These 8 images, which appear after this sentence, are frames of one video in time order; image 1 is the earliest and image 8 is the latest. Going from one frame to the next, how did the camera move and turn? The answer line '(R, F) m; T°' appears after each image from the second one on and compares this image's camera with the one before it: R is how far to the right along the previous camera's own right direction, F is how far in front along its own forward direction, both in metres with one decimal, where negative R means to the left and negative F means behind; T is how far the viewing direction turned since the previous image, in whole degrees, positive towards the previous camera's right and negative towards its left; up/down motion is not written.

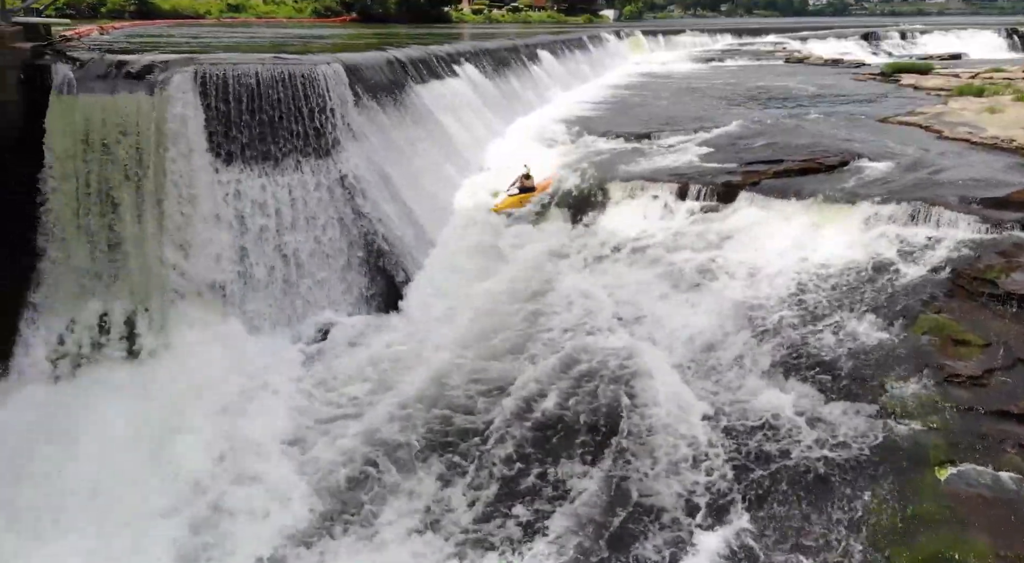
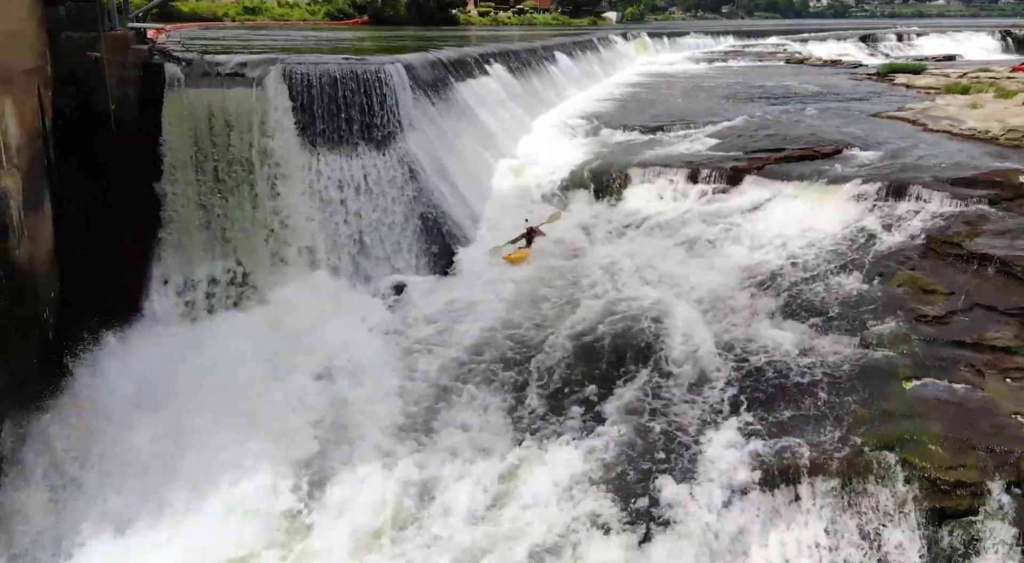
(-0.4, -1.5) m; 0°
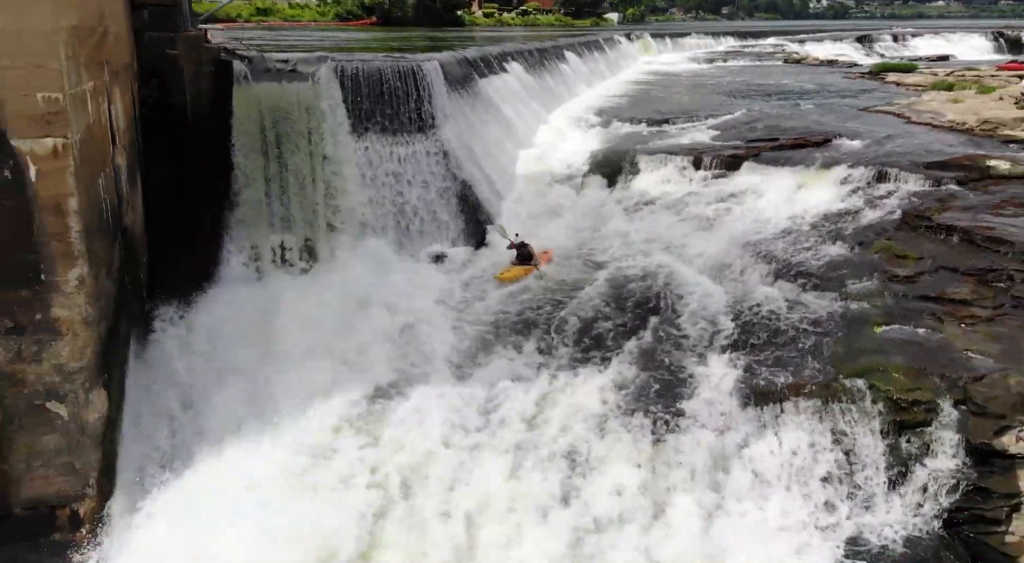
(-0.3, -1.3) m; 0°
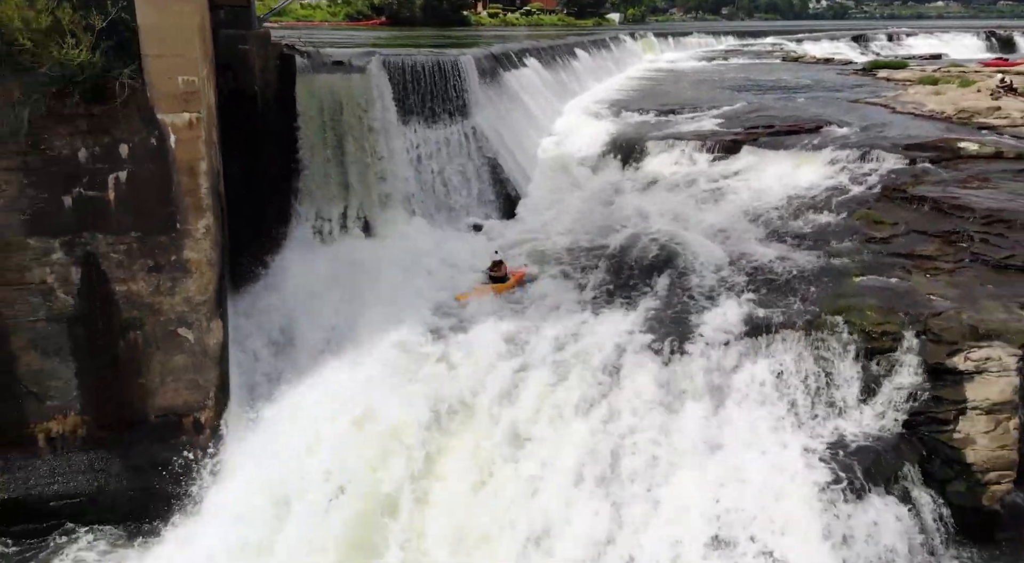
(-0.4, -1.6) m; 0°
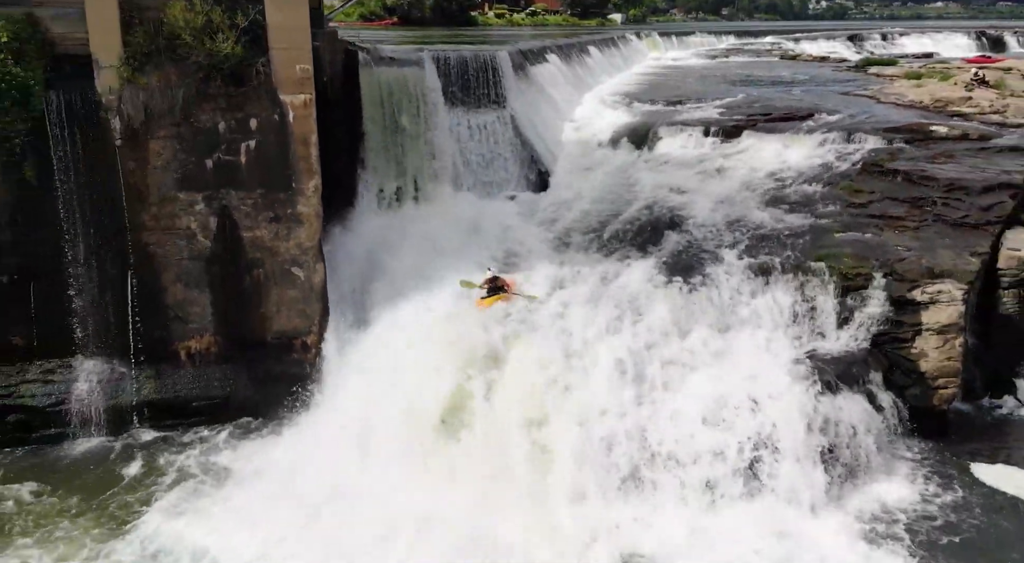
(-0.5, -2.1) m; 0°
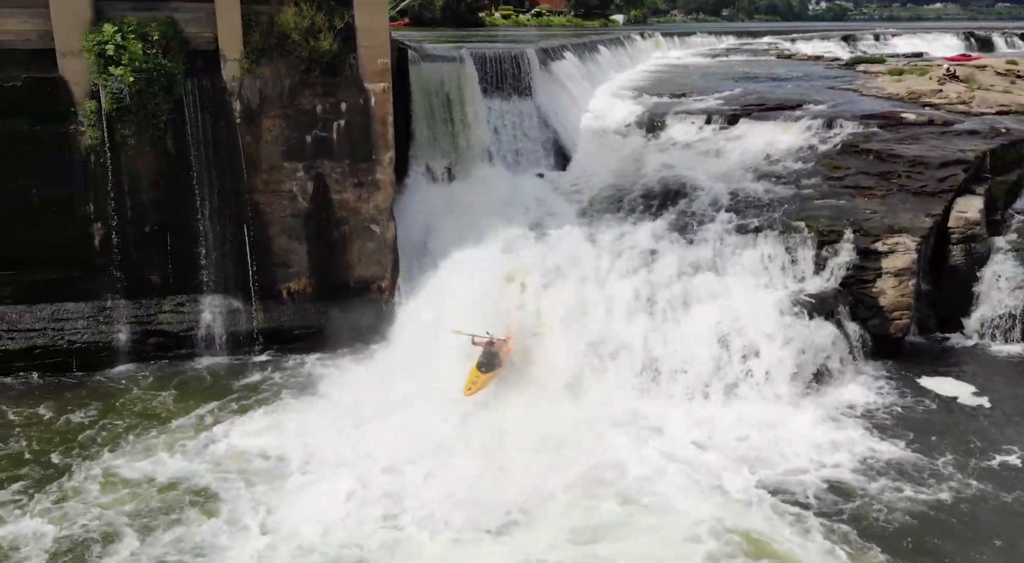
(-0.5, -2.4) m; 0°
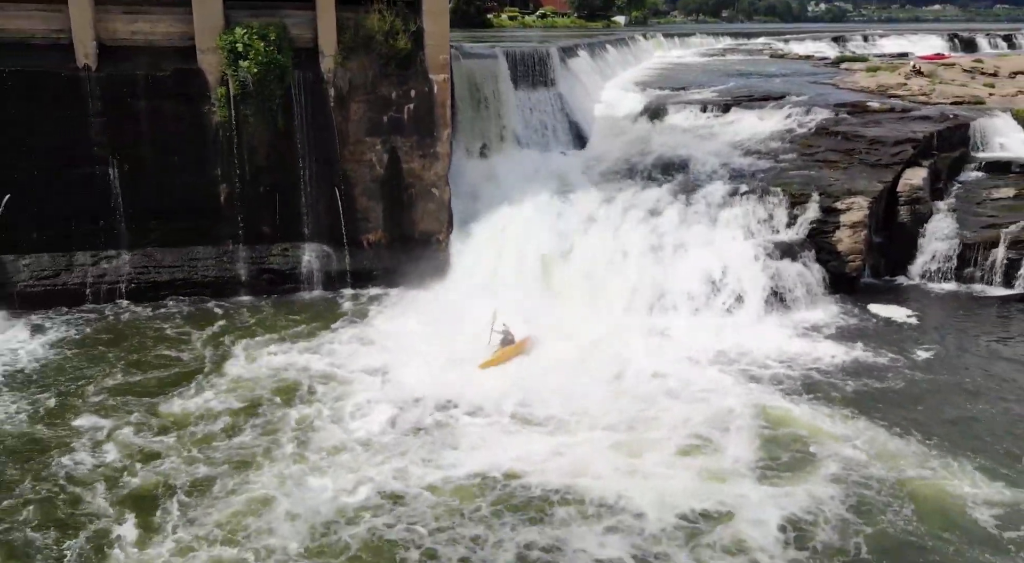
(-0.6, -3.2) m; 0°
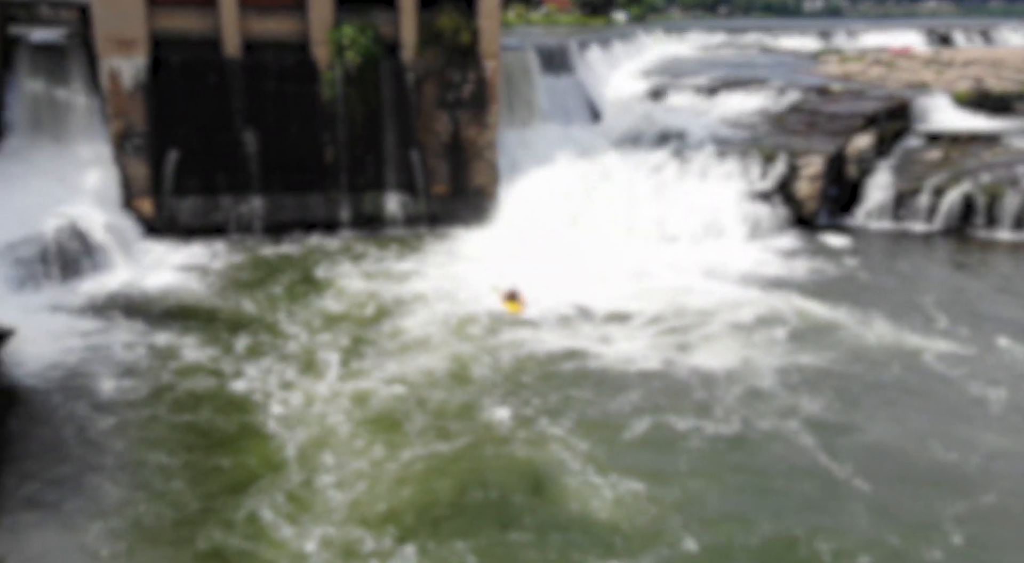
(-0.9, -4.6) m; 0°
